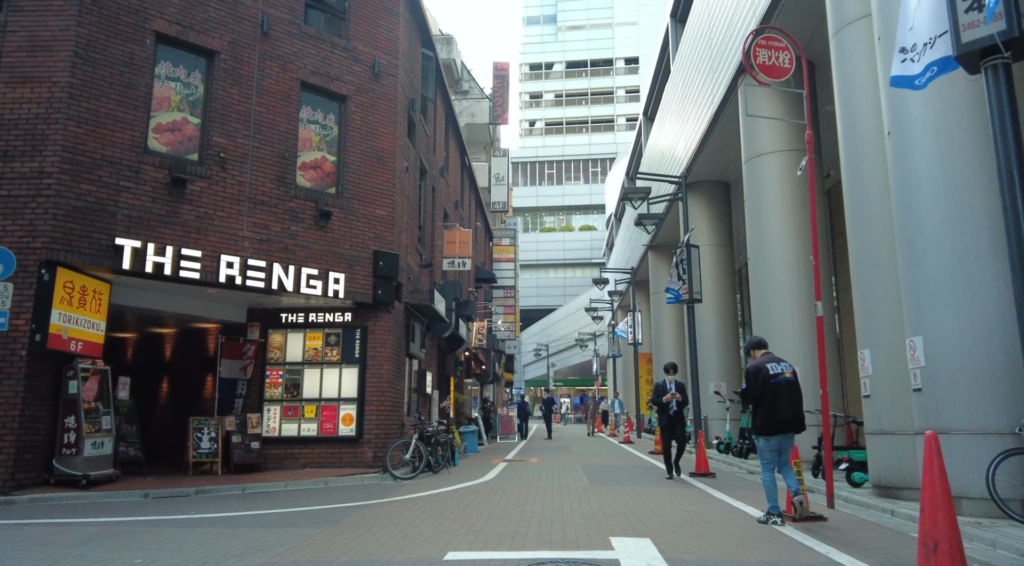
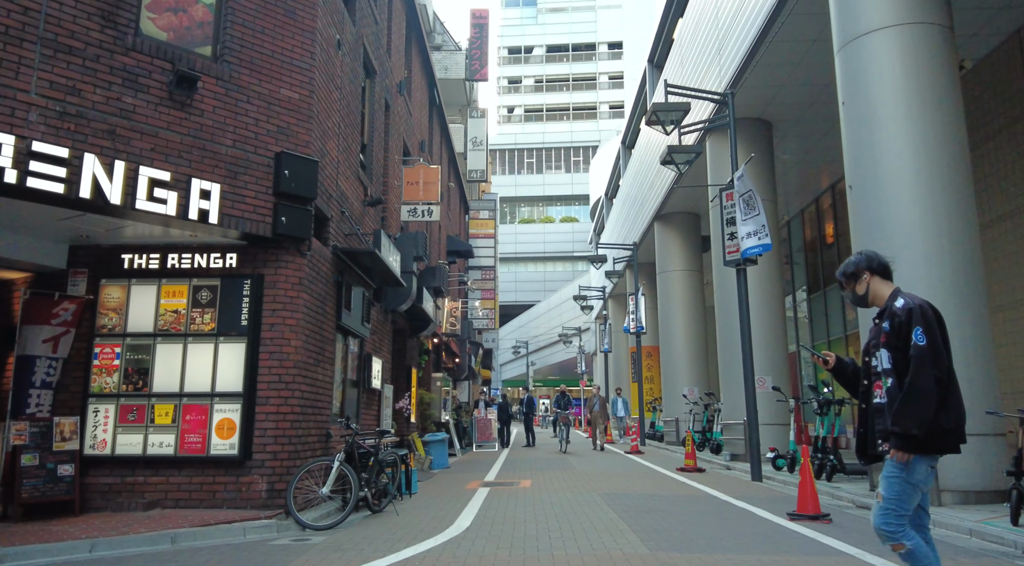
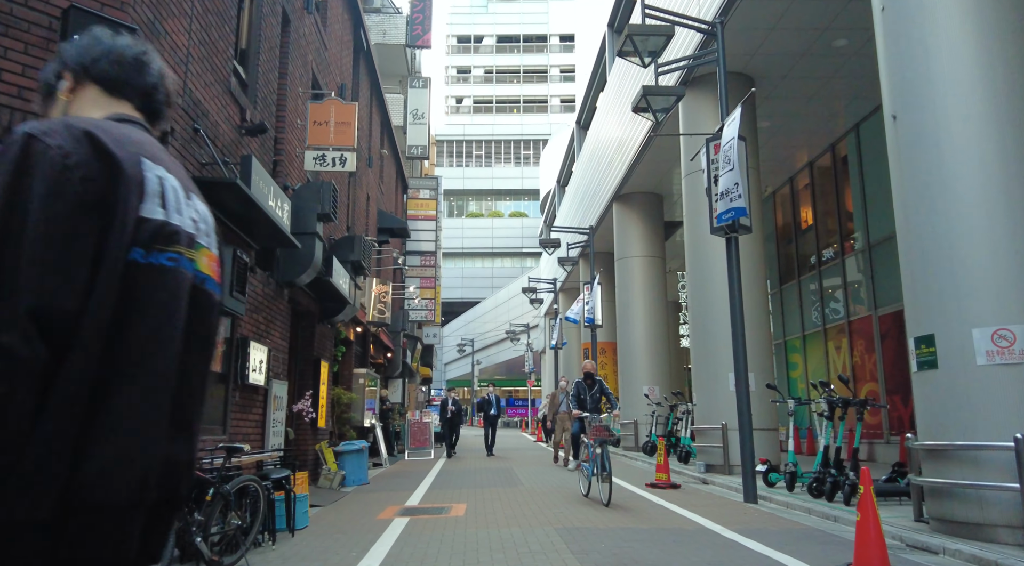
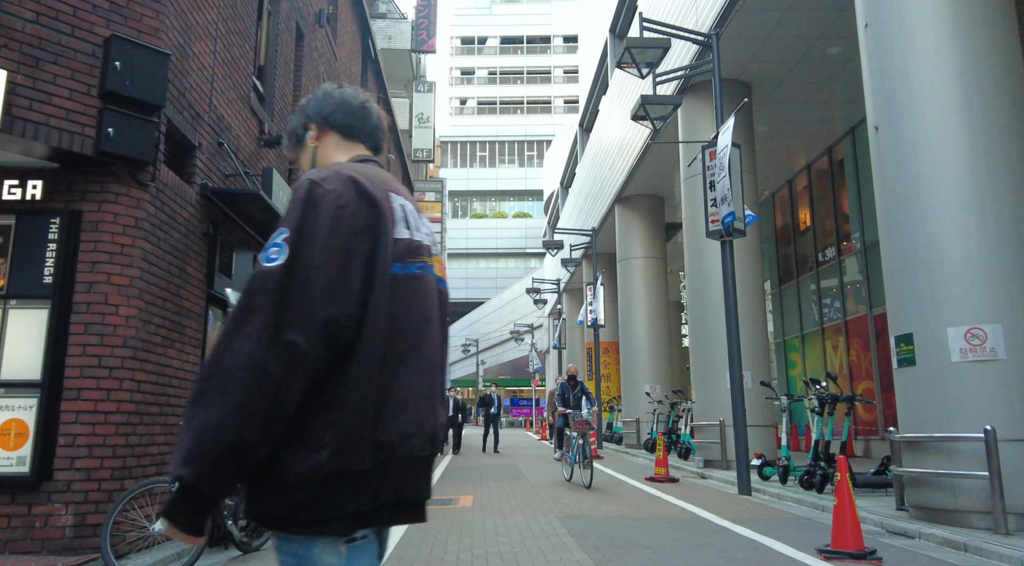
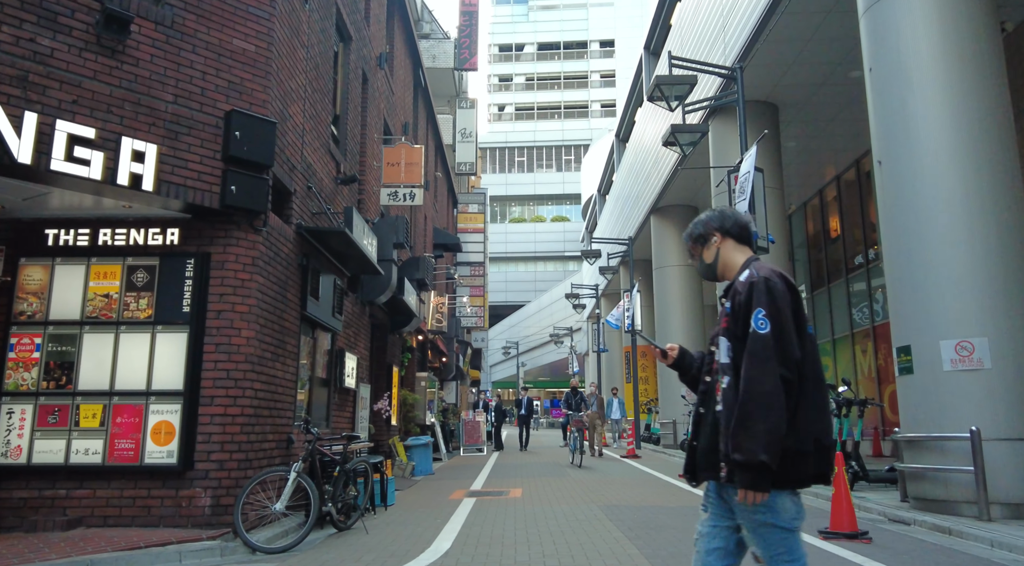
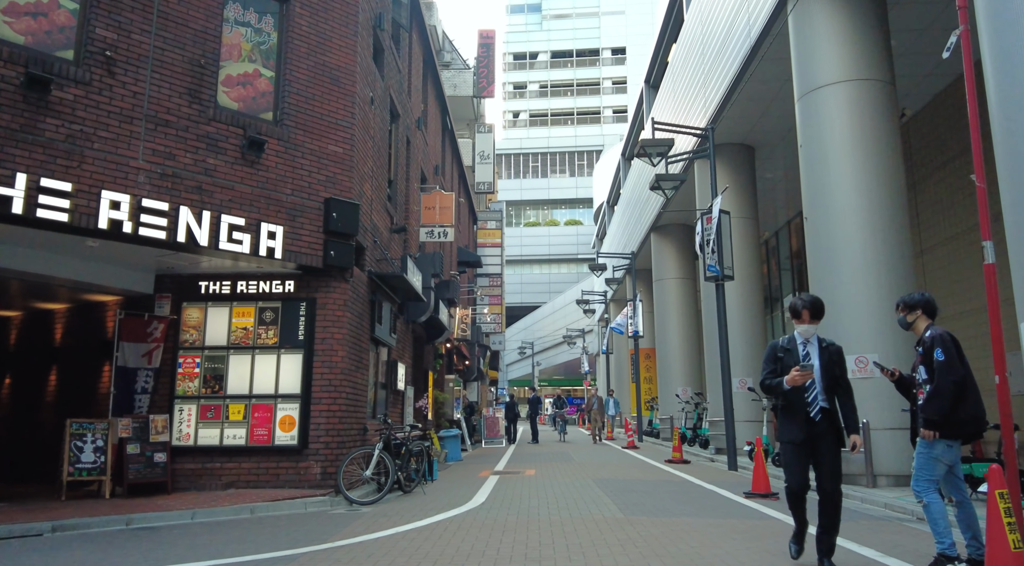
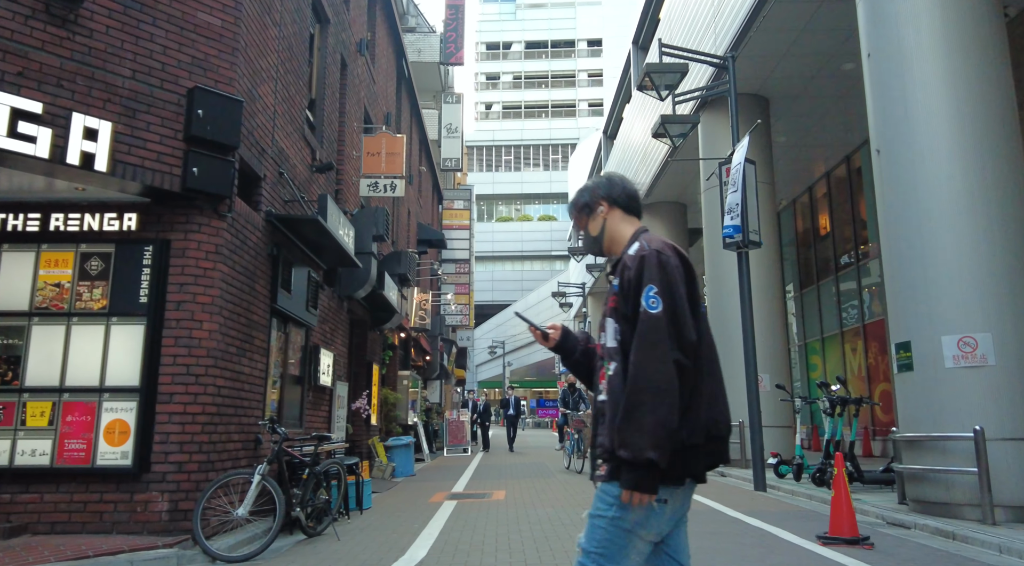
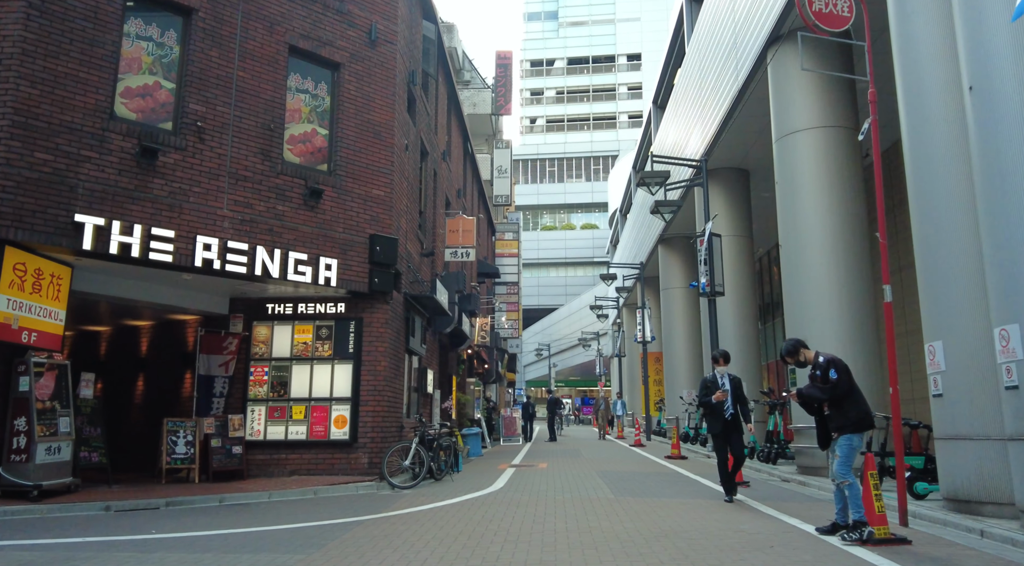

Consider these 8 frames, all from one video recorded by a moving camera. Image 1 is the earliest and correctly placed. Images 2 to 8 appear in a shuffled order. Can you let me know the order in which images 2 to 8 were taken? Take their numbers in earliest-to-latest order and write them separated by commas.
8, 6, 2, 5, 7, 4, 3
